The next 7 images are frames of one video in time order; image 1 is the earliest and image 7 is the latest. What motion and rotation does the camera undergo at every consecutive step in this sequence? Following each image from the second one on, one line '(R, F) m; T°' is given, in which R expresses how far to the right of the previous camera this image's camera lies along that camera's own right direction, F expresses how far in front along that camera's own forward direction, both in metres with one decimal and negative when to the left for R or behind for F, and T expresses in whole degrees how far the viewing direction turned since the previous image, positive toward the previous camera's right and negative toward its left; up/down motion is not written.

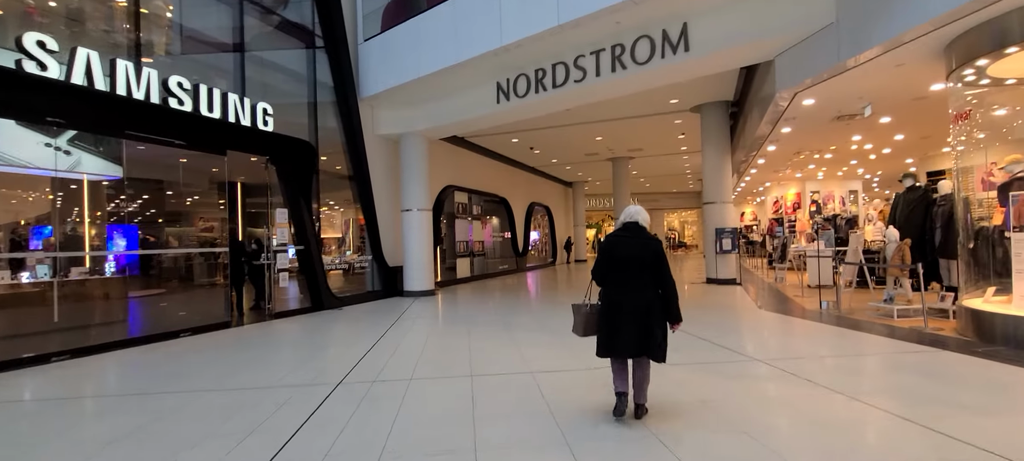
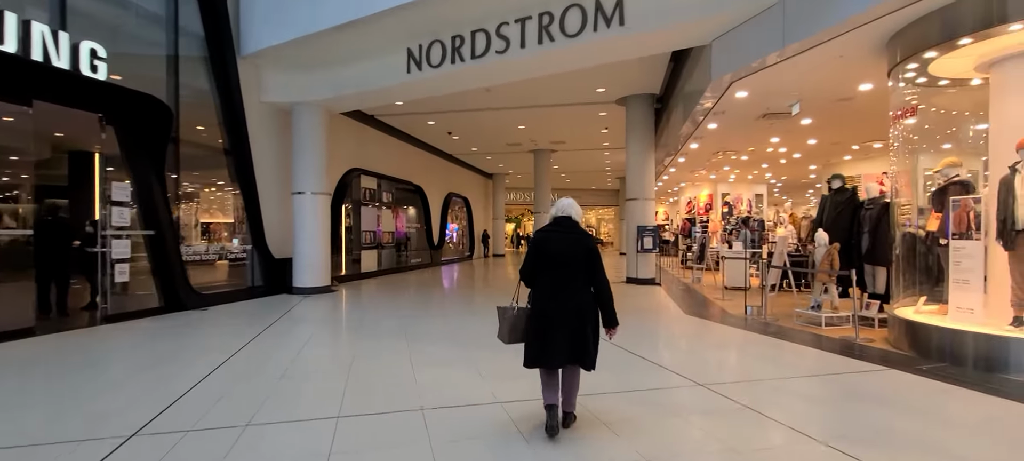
(+0.2, +1.1) m; +9°
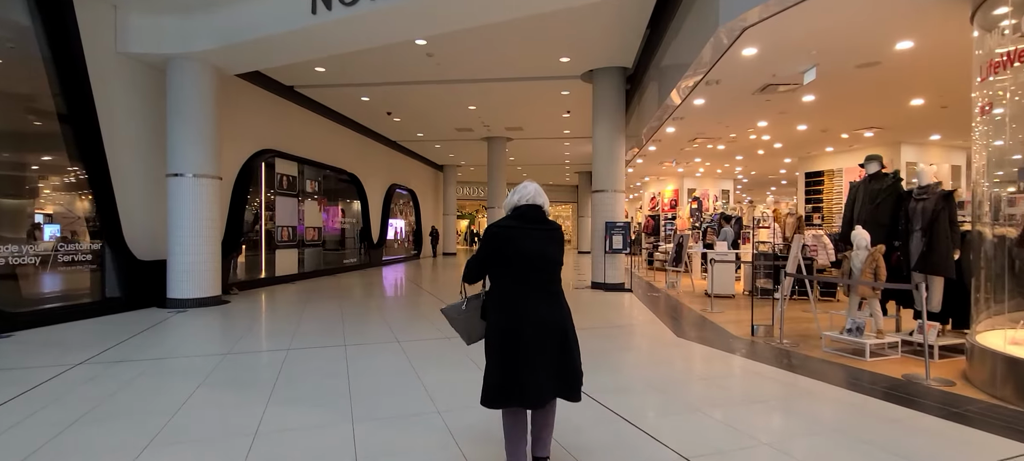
(+0.2, +1.9) m; +5°
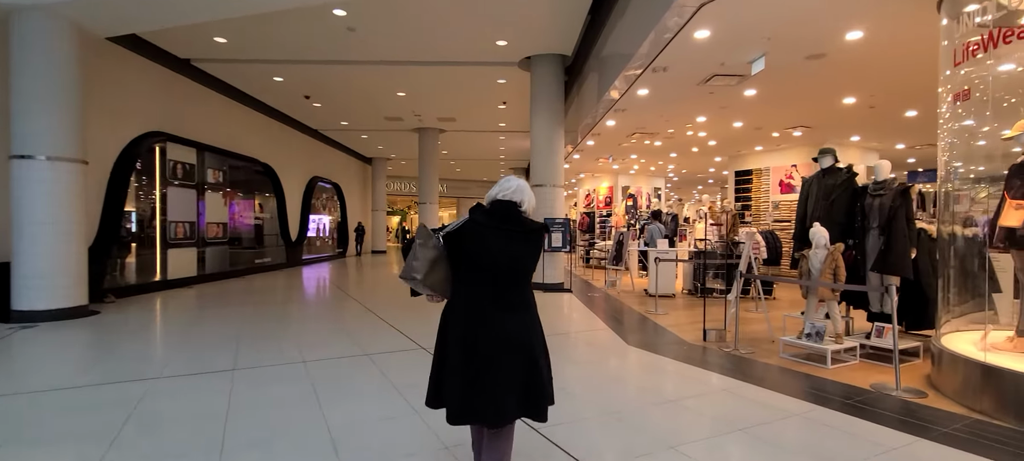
(0.0, +0.7) m; +8°
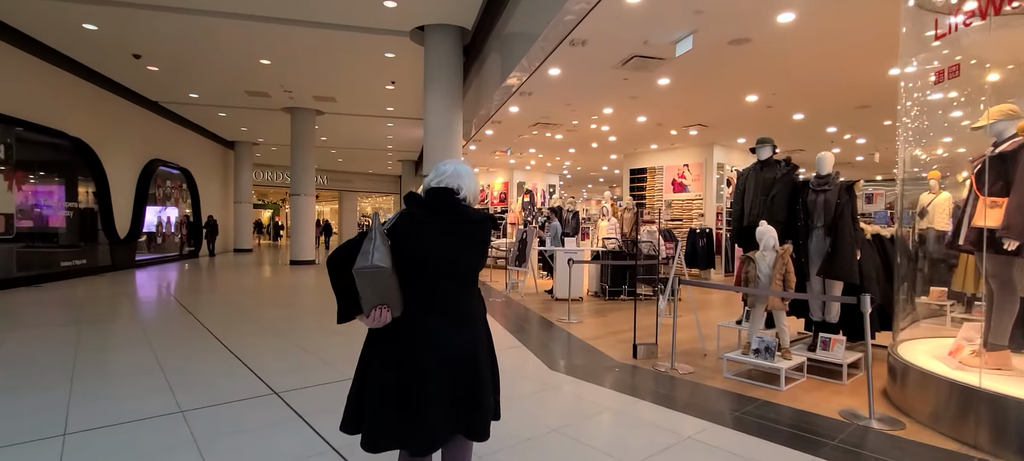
(0.0, +1.1) m; +13°
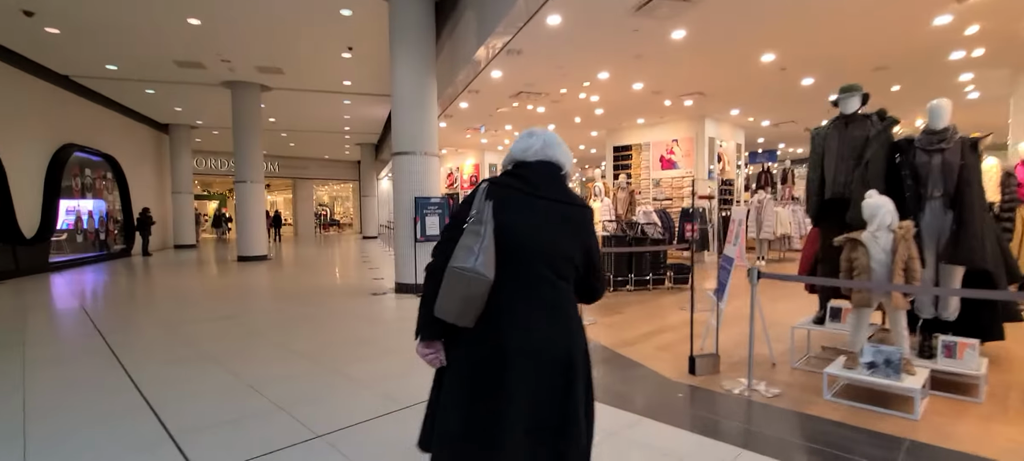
(-0.4, +1.1) m; +4°
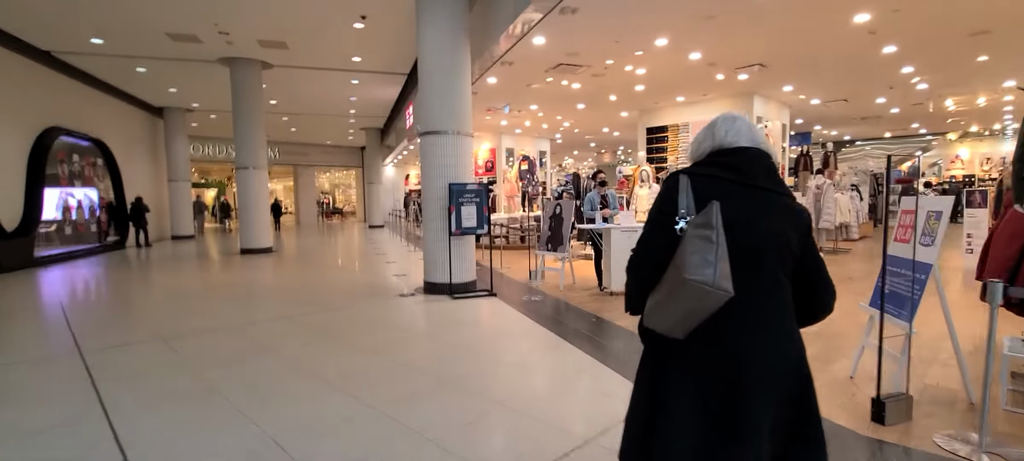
(-0.6, +0.9) m; 0°
